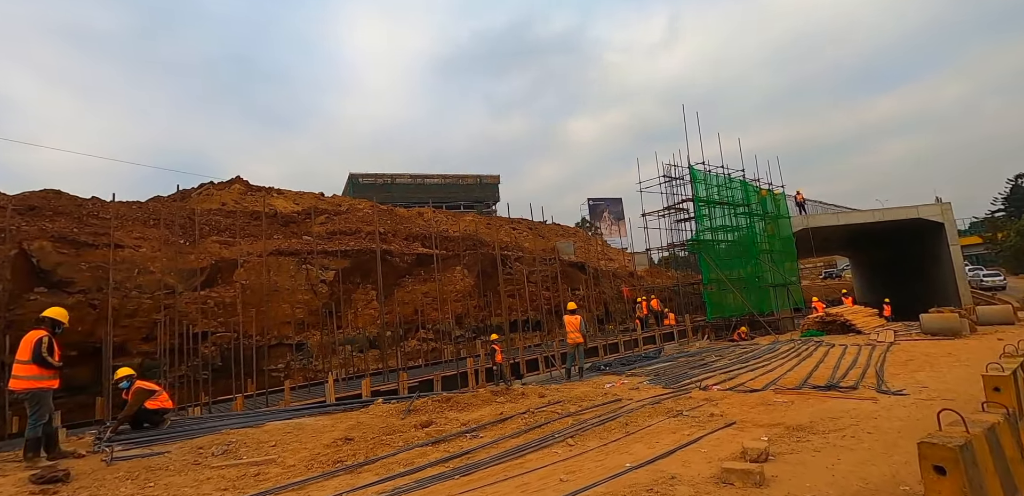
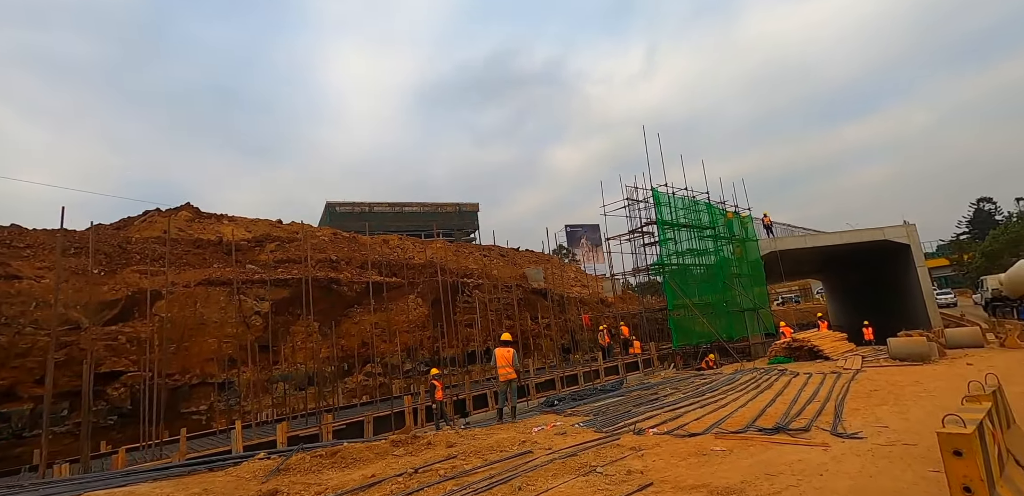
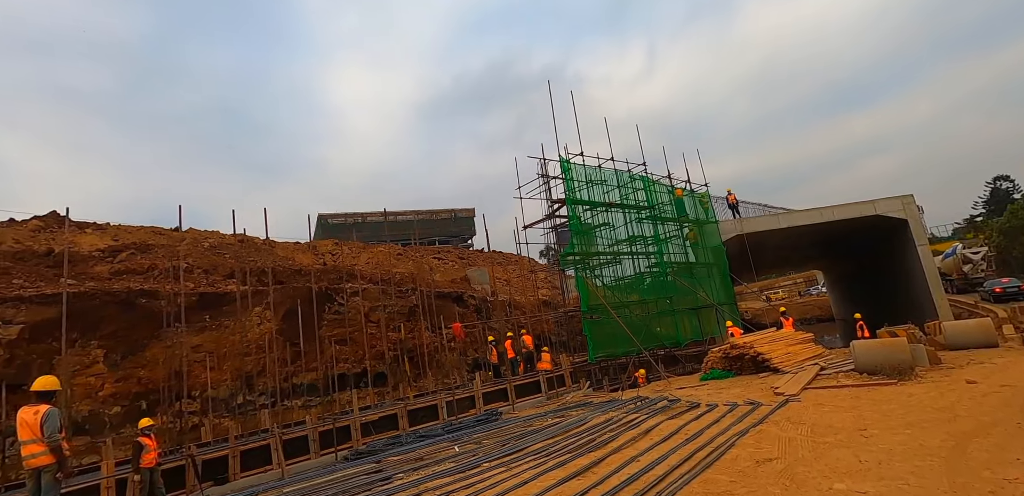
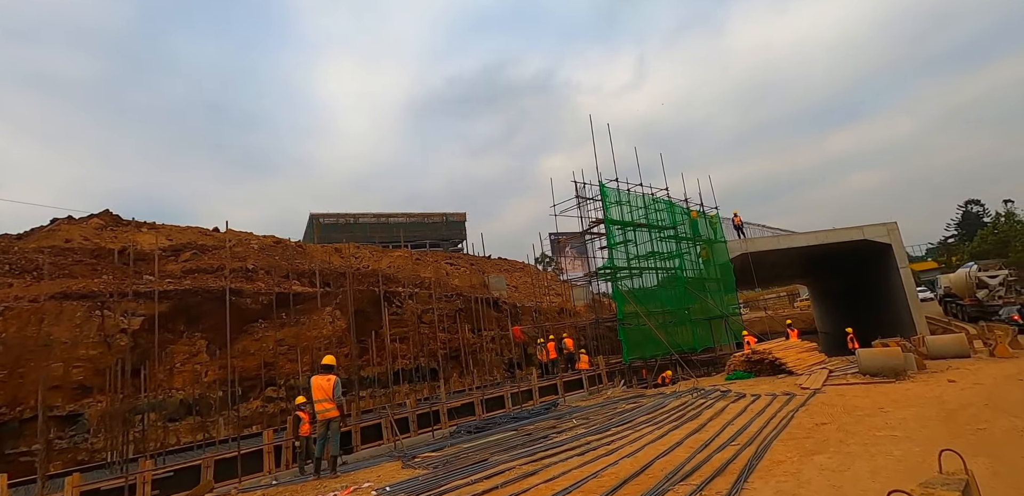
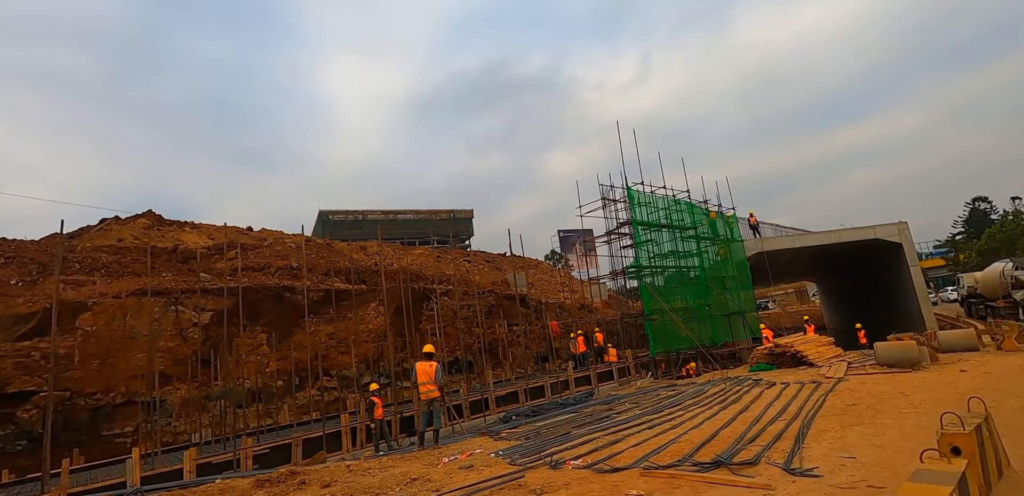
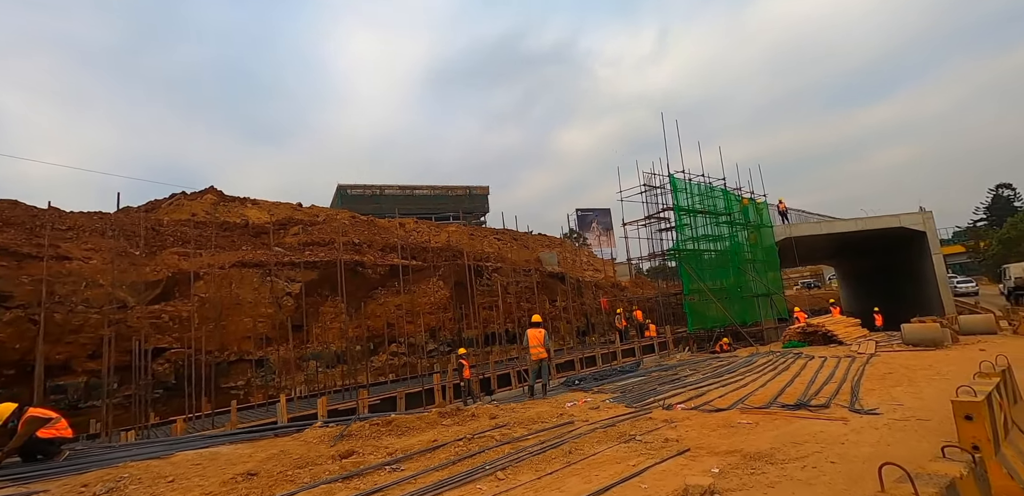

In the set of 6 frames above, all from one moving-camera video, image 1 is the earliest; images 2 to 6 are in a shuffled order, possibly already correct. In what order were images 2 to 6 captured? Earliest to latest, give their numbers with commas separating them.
6, 2, 5, 4, 3
